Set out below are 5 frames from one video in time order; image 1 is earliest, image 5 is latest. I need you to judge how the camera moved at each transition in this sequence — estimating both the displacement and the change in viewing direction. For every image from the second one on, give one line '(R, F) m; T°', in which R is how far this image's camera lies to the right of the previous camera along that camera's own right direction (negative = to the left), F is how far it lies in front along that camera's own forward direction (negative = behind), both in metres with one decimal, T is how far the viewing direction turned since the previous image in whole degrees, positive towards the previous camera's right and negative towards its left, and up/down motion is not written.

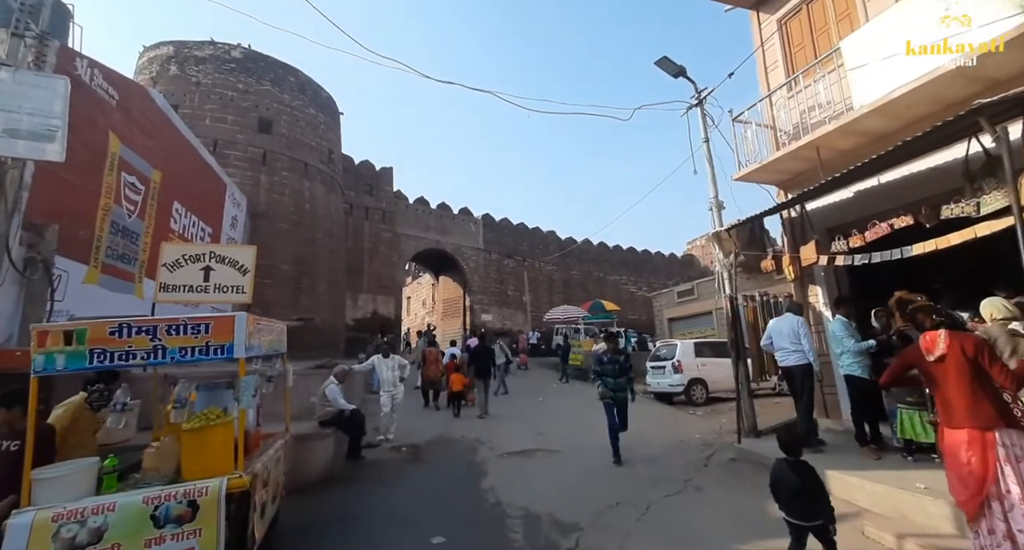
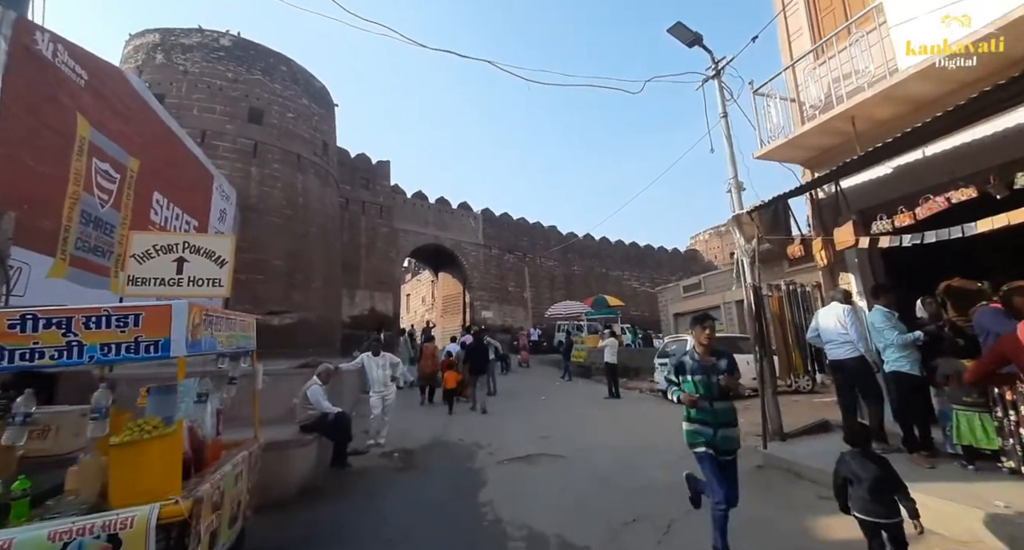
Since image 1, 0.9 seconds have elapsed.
(0.0, +0.5) m; 0°
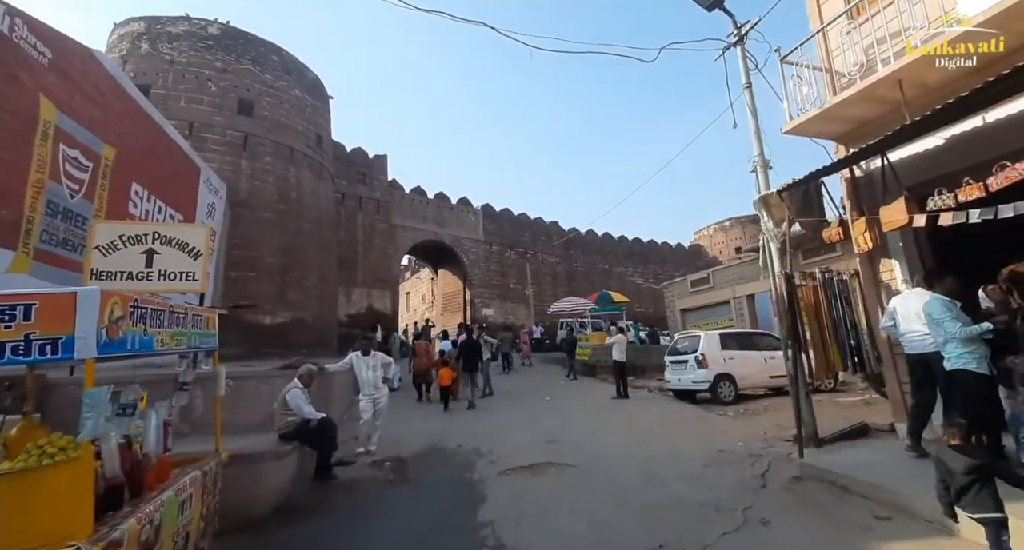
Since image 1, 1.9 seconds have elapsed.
(0.0, +0.5) m; 0°
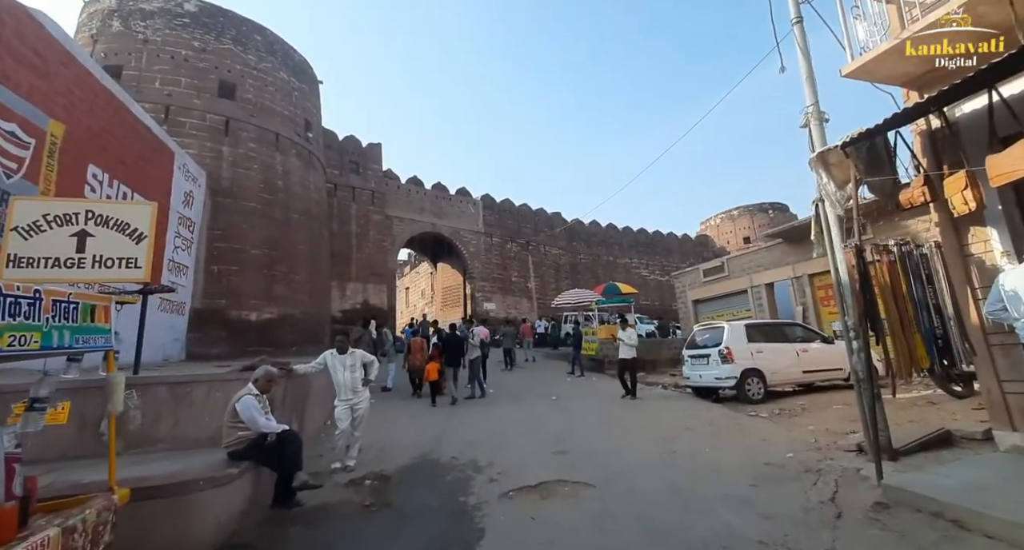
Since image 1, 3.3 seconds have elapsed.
(0.0, +0.8) m; 0°
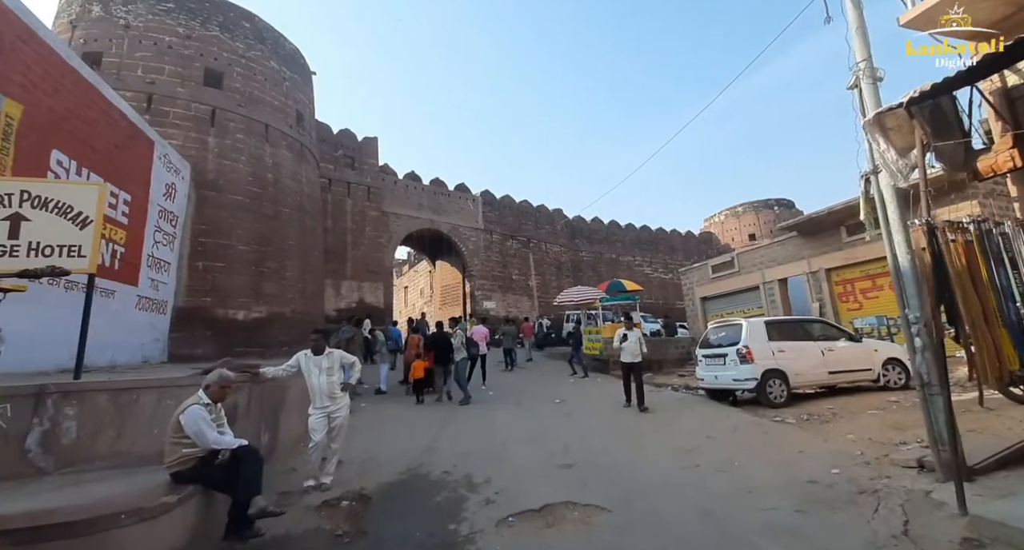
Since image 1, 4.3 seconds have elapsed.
(0.0, +0.6) m; 0°
